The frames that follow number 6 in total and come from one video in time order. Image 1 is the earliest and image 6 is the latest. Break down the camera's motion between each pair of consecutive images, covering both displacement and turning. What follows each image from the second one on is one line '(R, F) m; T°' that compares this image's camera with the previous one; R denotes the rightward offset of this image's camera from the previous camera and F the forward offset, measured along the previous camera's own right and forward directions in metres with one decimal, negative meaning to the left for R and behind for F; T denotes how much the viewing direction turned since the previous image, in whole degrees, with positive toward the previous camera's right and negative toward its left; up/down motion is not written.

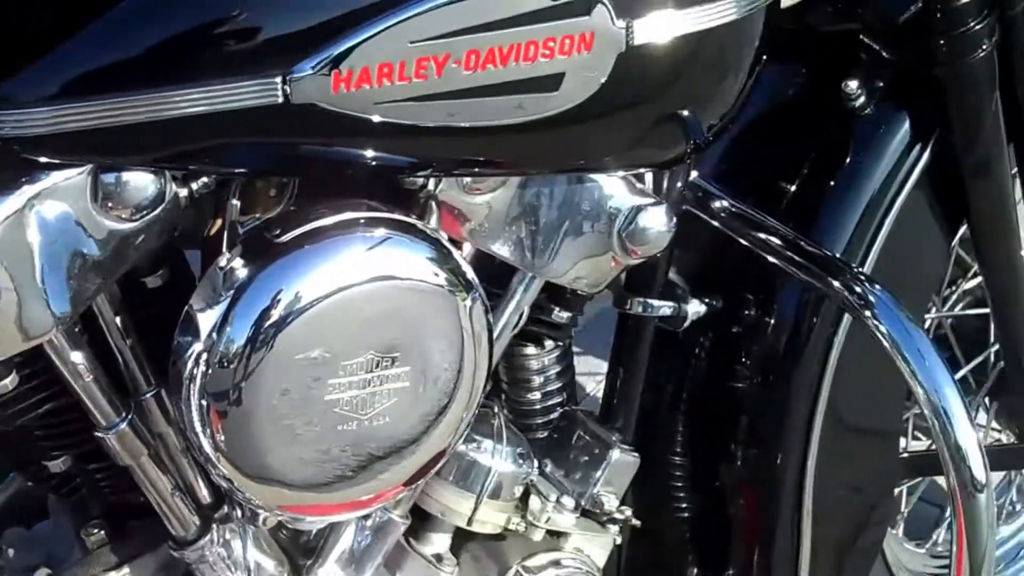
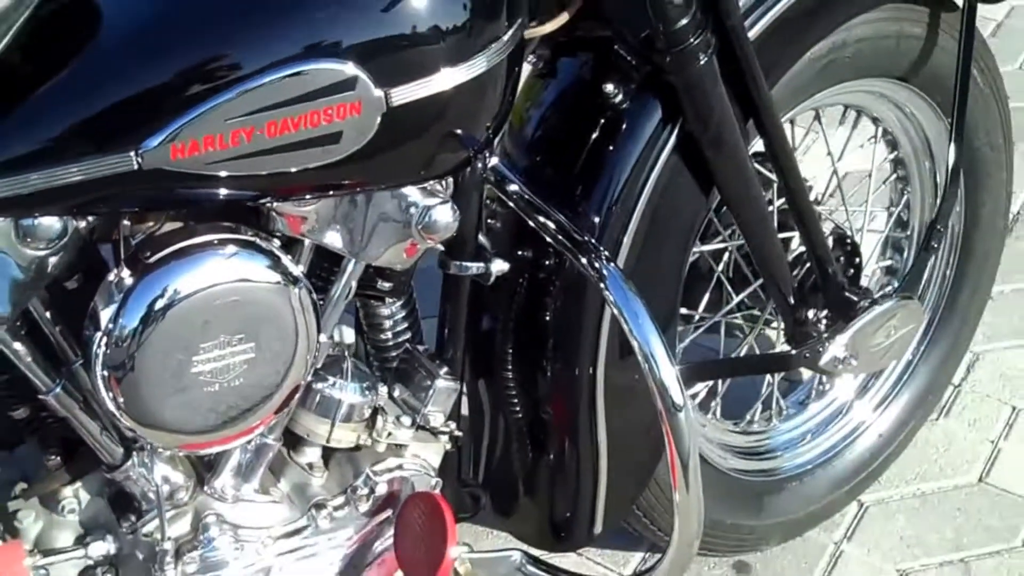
(+0.2, -0.3) m; -3°
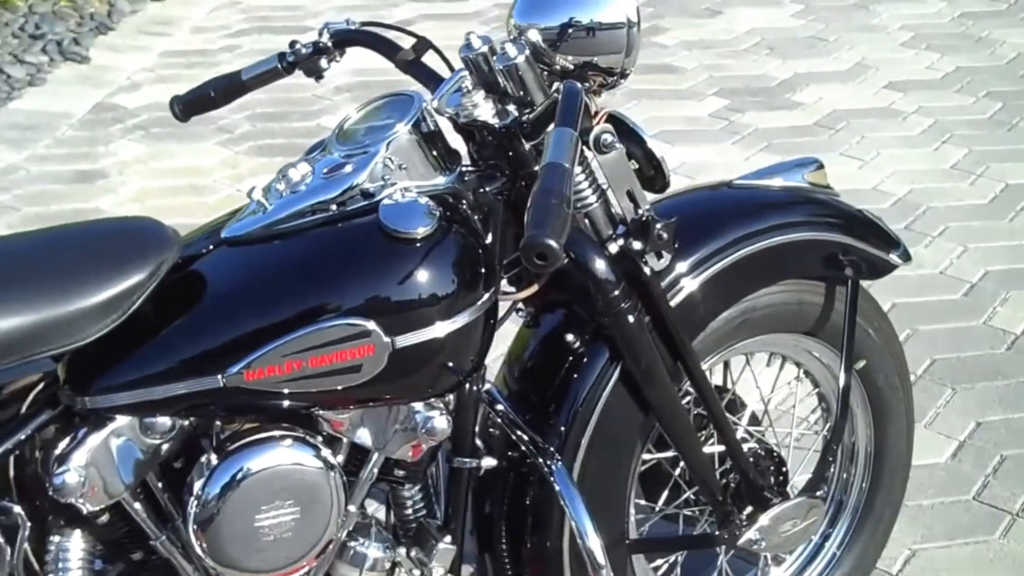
(+0.2, -0.5) m; -6°
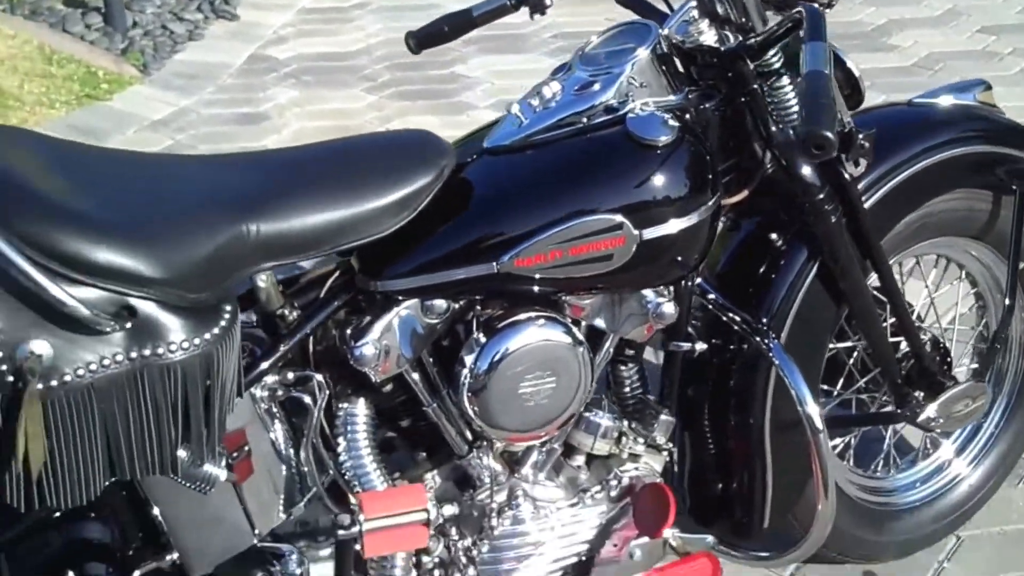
(-0.2, -0.3) m; -1°
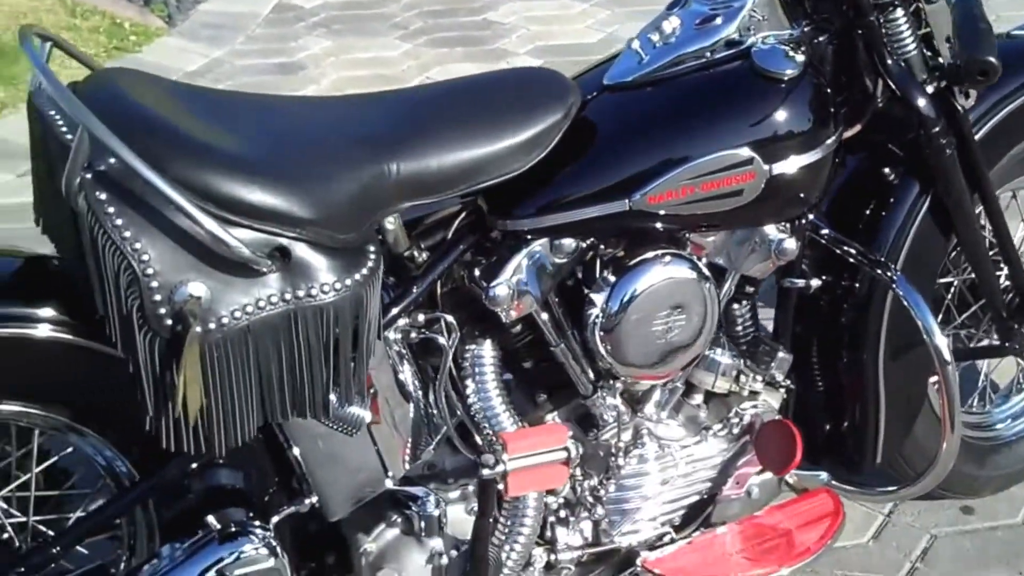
(-0.2, 0.0) m; +2°
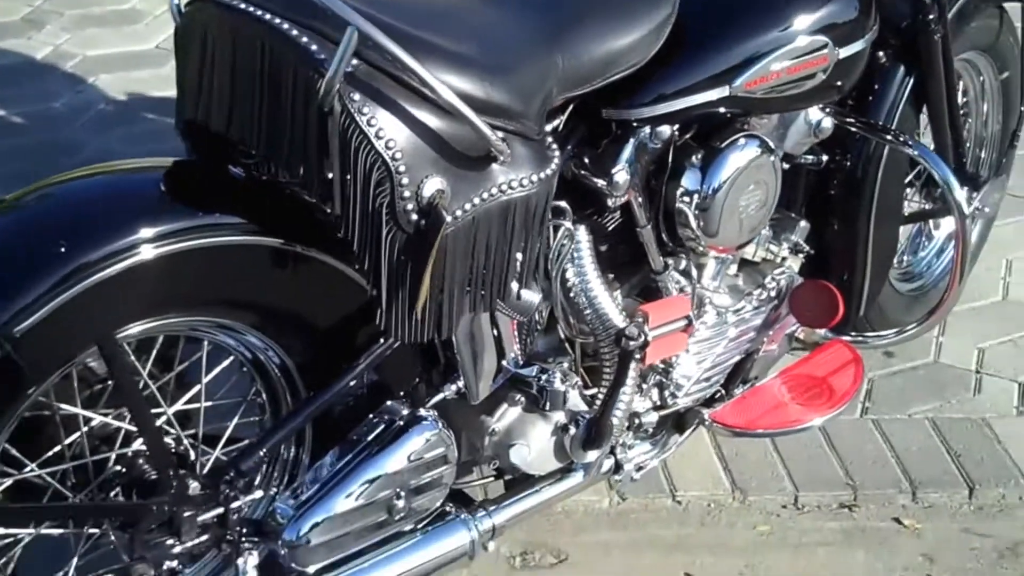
(-0.7, 0.0) m; +16°
